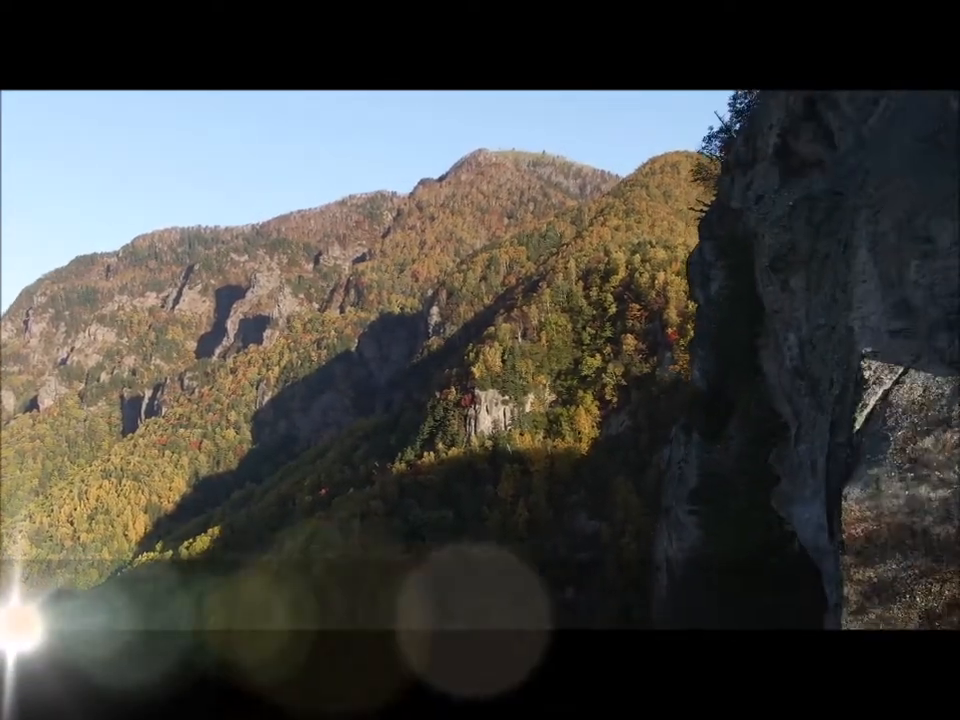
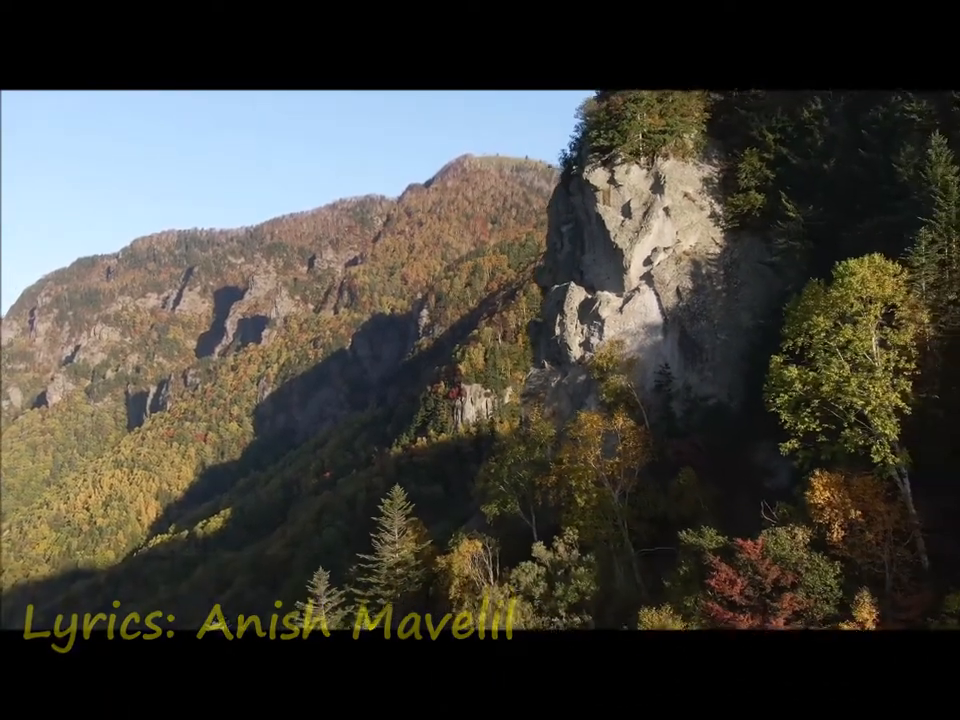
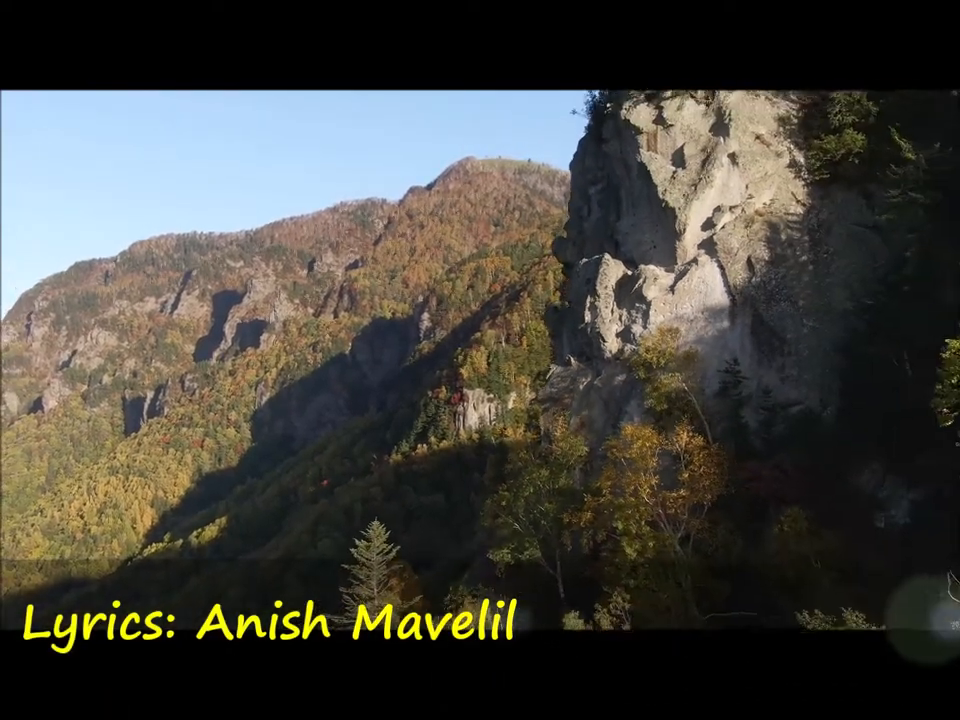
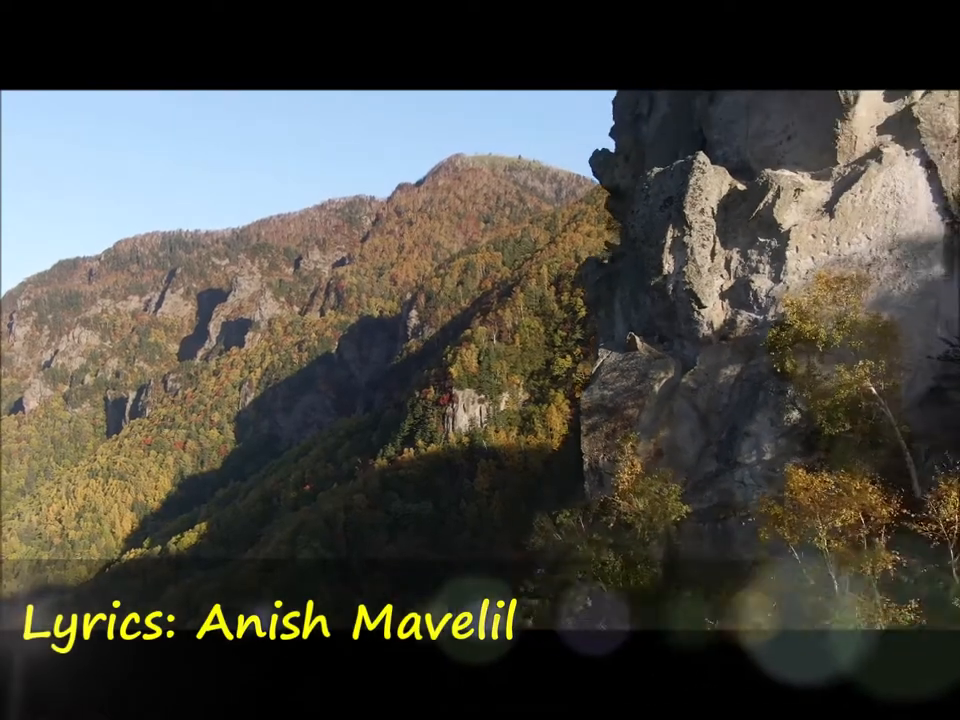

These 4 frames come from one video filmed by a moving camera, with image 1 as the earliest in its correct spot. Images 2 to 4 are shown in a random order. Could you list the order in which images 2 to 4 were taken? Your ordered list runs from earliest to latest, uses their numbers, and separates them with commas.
4, 3, 2
